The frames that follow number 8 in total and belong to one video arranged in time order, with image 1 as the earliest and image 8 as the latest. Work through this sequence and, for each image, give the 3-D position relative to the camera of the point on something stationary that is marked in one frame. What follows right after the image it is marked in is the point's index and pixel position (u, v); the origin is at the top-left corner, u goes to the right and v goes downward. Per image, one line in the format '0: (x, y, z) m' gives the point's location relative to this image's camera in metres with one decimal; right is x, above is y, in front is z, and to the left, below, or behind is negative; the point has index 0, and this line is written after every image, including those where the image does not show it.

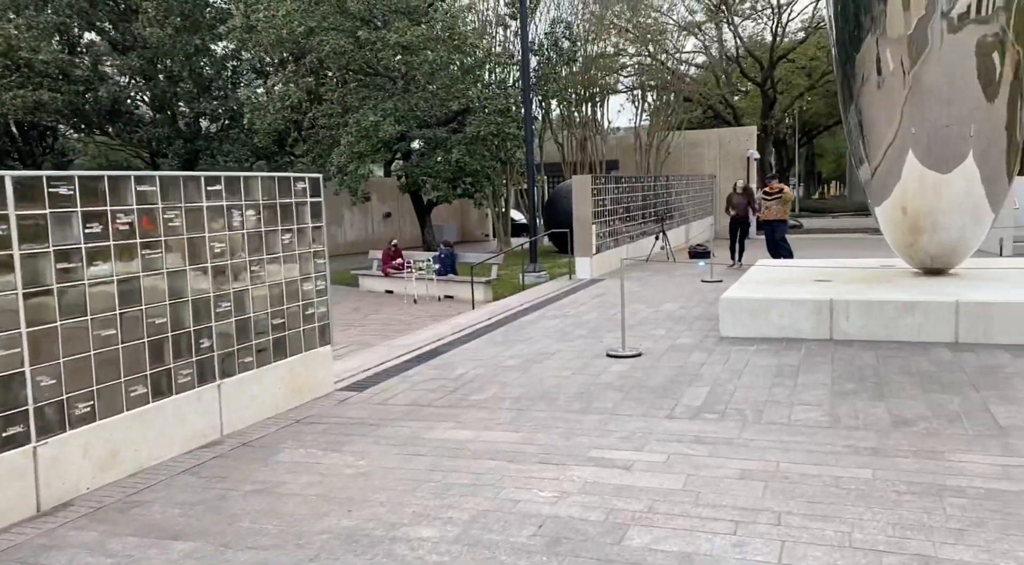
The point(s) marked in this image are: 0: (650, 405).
0: (+1.0, -0.9, +5.6) m
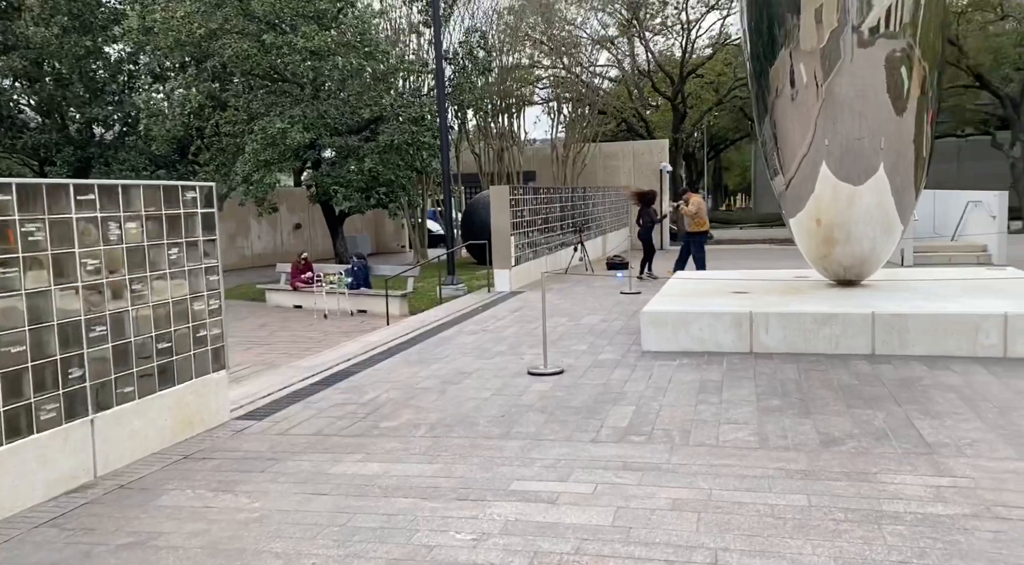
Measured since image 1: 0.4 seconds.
0: (+0.4, -1.0, +5.3) m
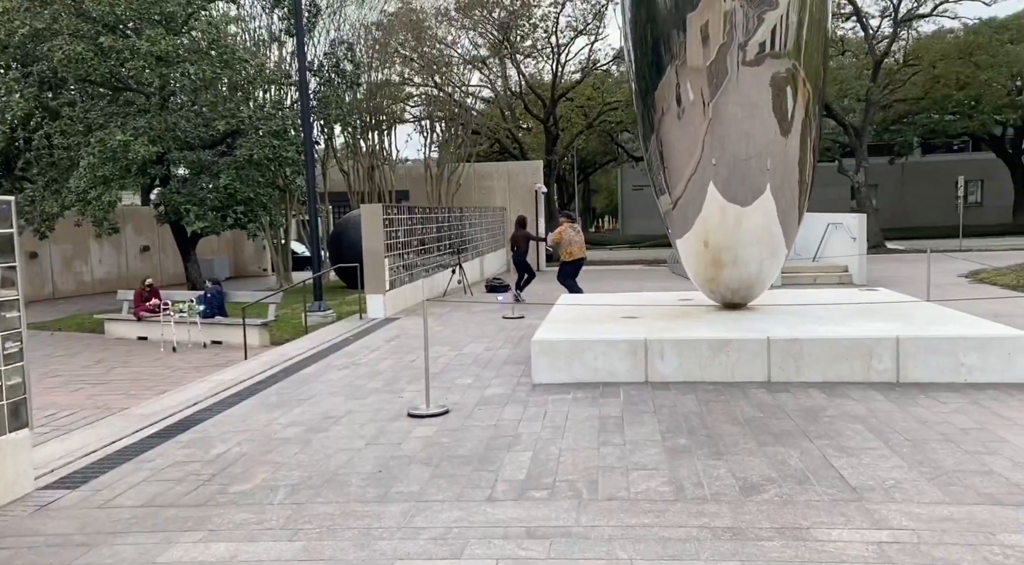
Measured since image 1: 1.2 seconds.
0: (-0.3, -1.2, +4.5) m
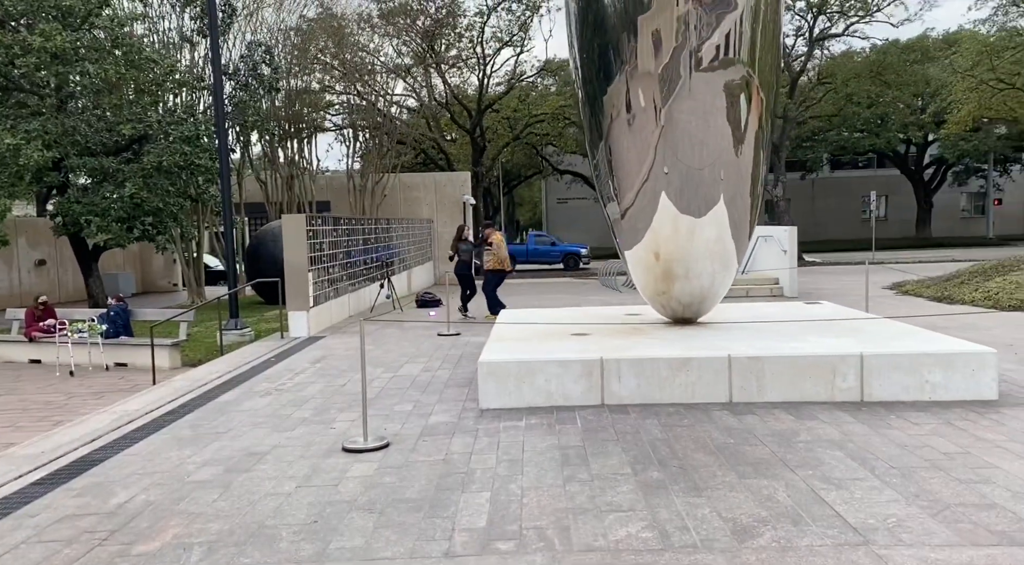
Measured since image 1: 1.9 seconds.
0: (-0.5, -1.3, +3.9) m
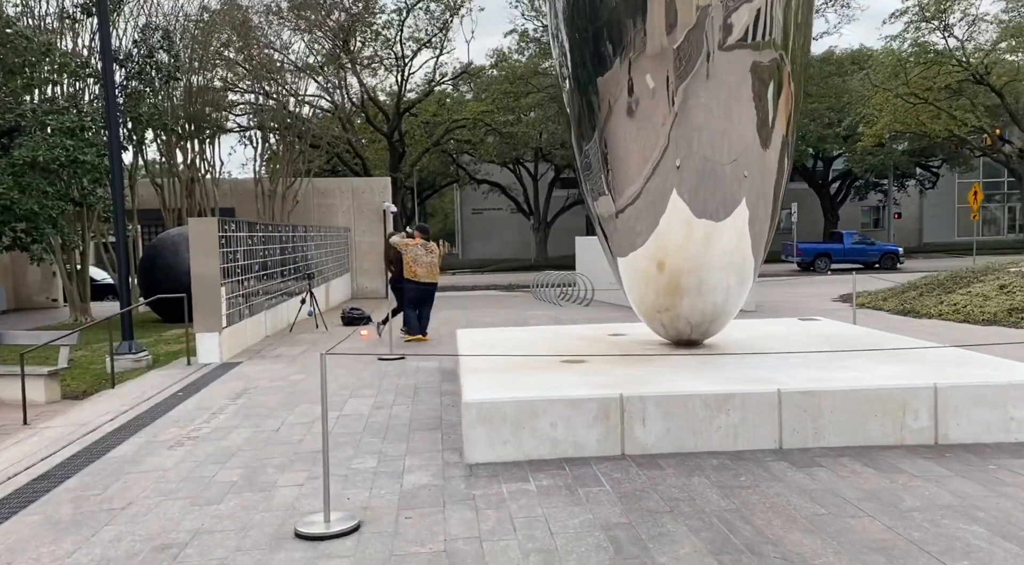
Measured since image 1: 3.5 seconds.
0: (-0.2, -1.4, +2.5) m
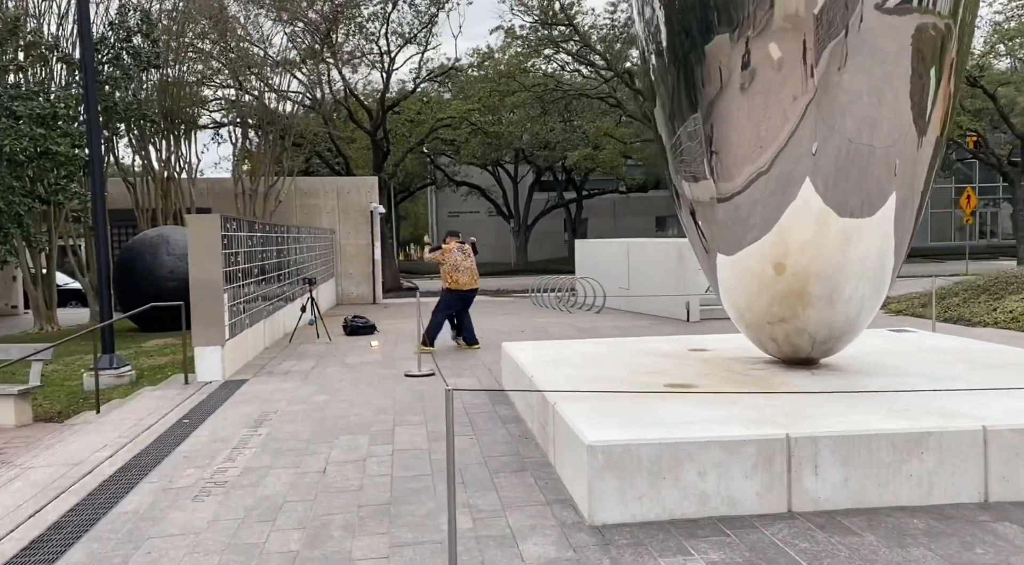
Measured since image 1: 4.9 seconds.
0: (+0.6, -1.5, +1.4) m
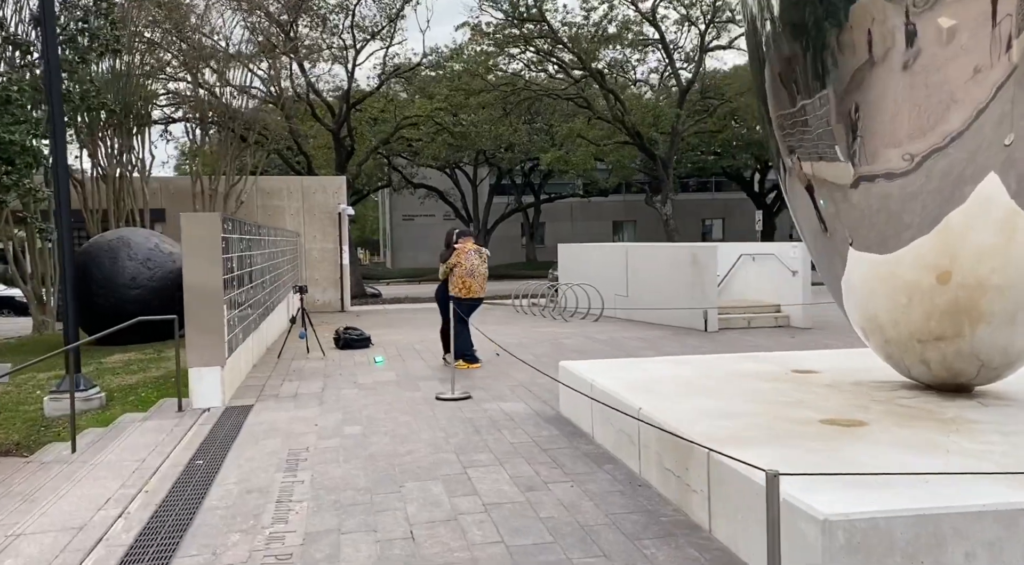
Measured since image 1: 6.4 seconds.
0: (+1.7, -1.5, +0.5) m
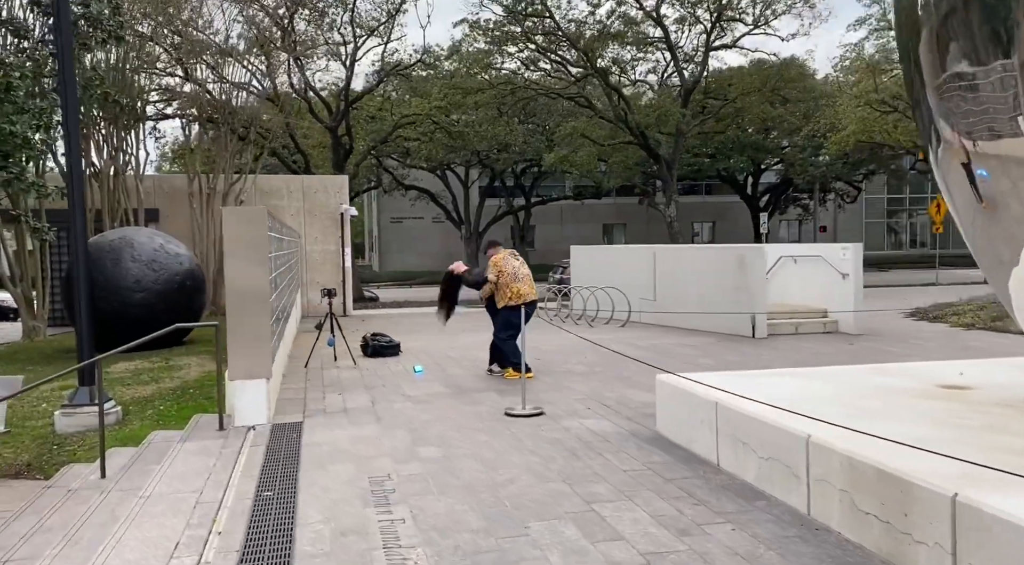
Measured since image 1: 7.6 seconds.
0: (+2.6, -1.6, -0.2) m
